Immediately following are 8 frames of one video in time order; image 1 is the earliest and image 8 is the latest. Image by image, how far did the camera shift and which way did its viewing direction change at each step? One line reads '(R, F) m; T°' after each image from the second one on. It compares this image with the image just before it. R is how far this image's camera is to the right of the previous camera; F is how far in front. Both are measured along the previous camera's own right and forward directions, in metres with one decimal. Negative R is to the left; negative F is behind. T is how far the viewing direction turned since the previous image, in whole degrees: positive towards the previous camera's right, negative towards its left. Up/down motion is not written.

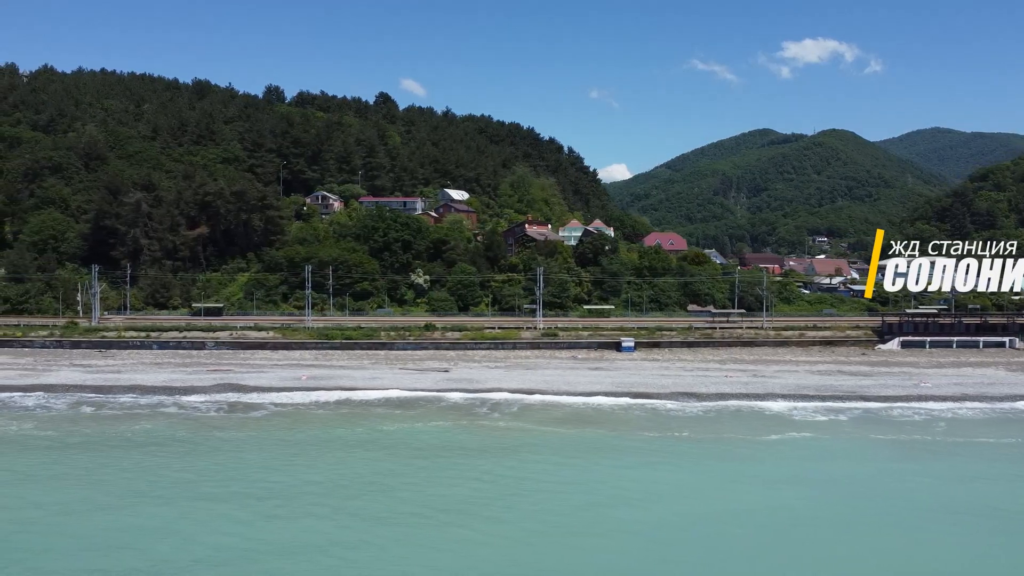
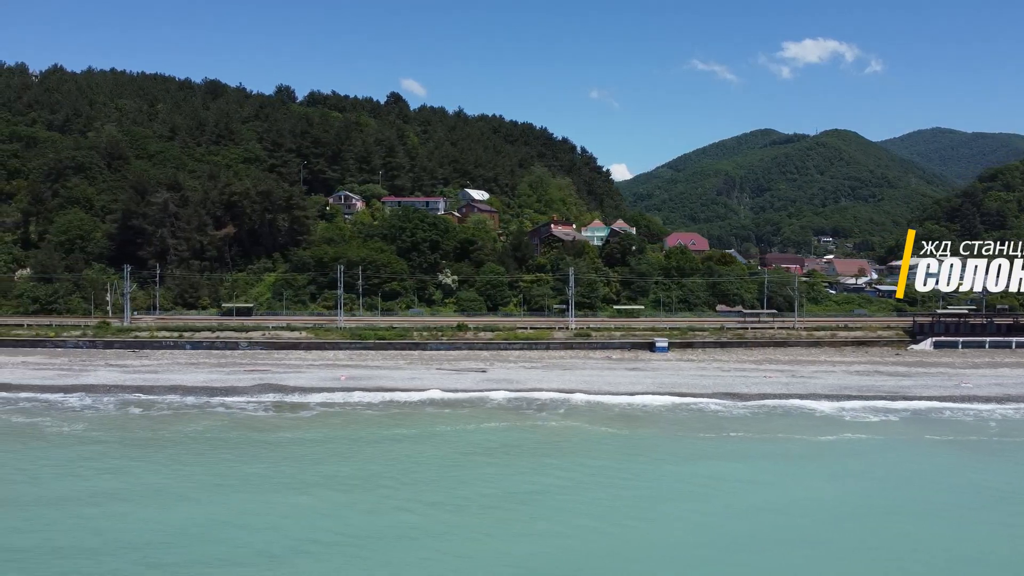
(-1.0, 0.0) m; 0°
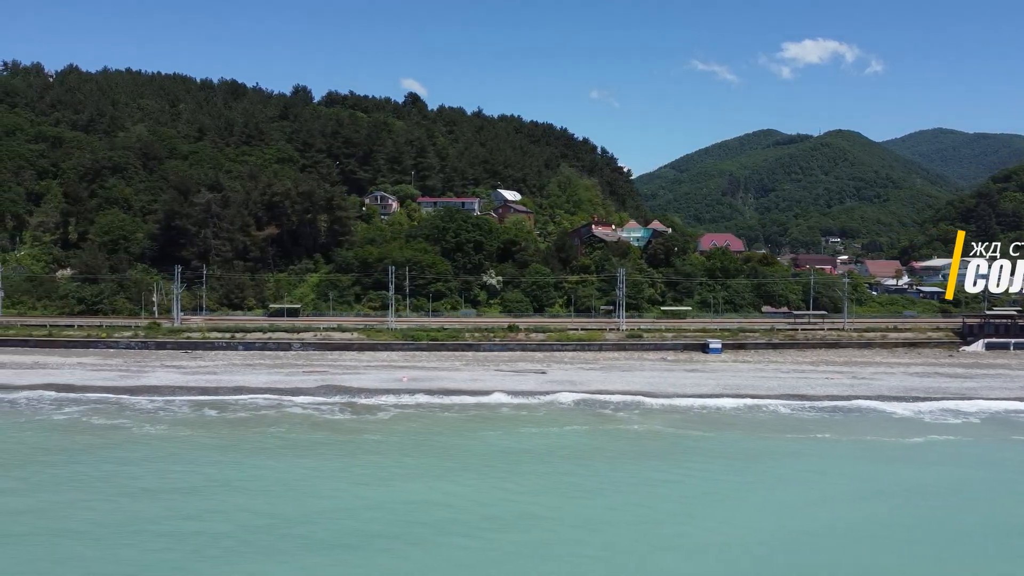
(-1.6, 0.0) m; 0°
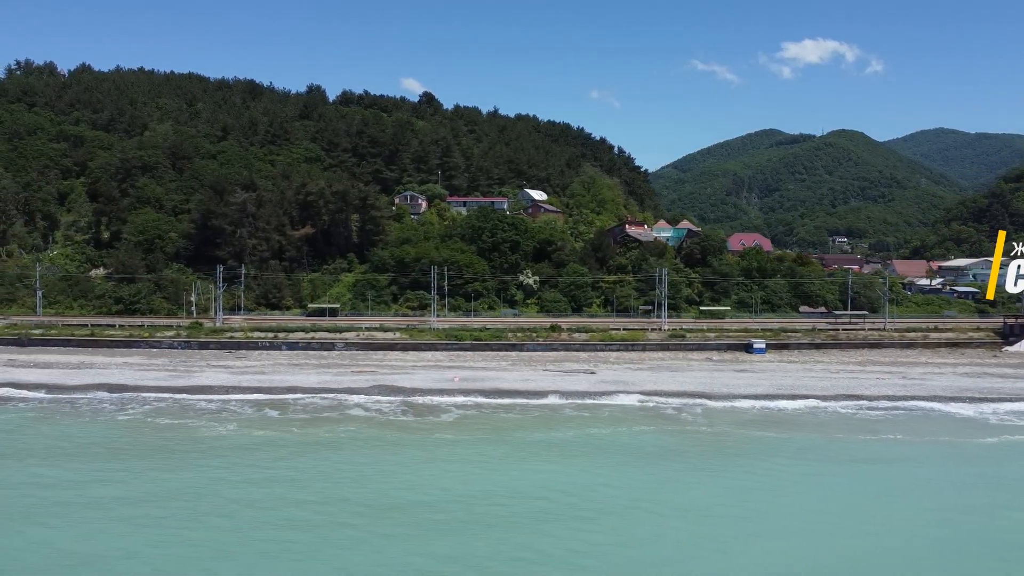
(-1.3, 0.0) m; 0°
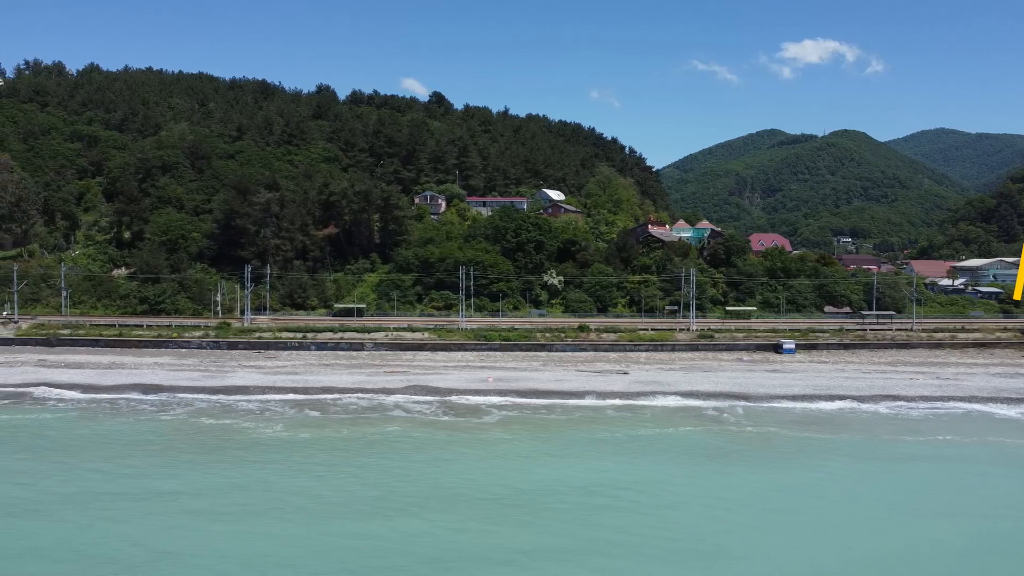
(-0.9, 0.0) m; 0°
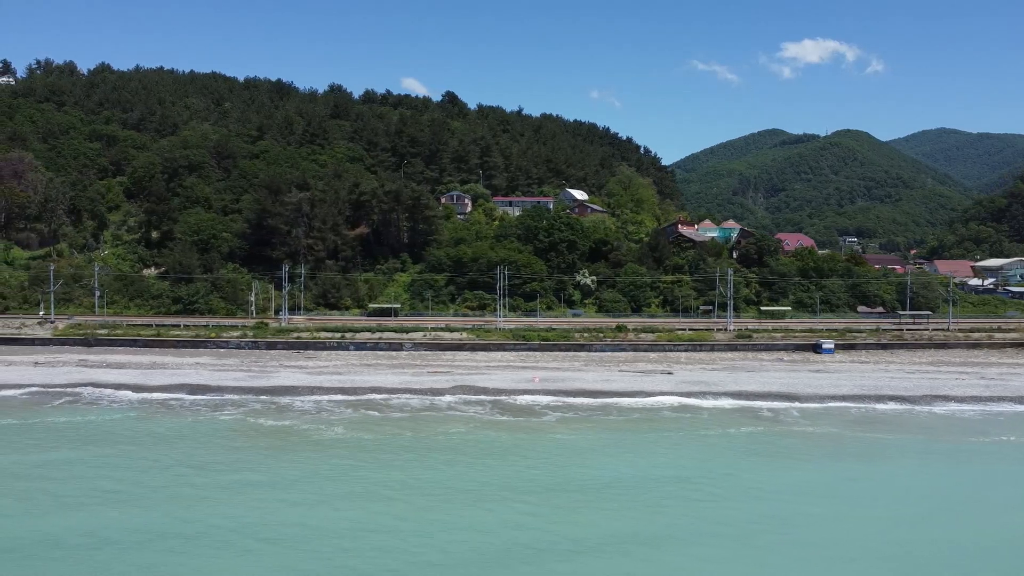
(-1.1, 0.0) m; 0°
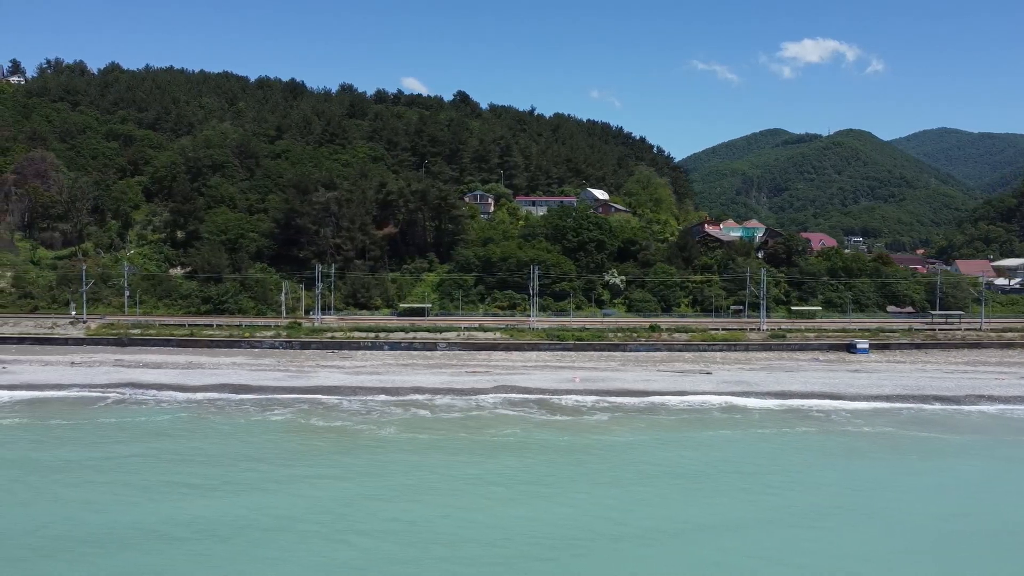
(-1.0, 0.0) m; 0°
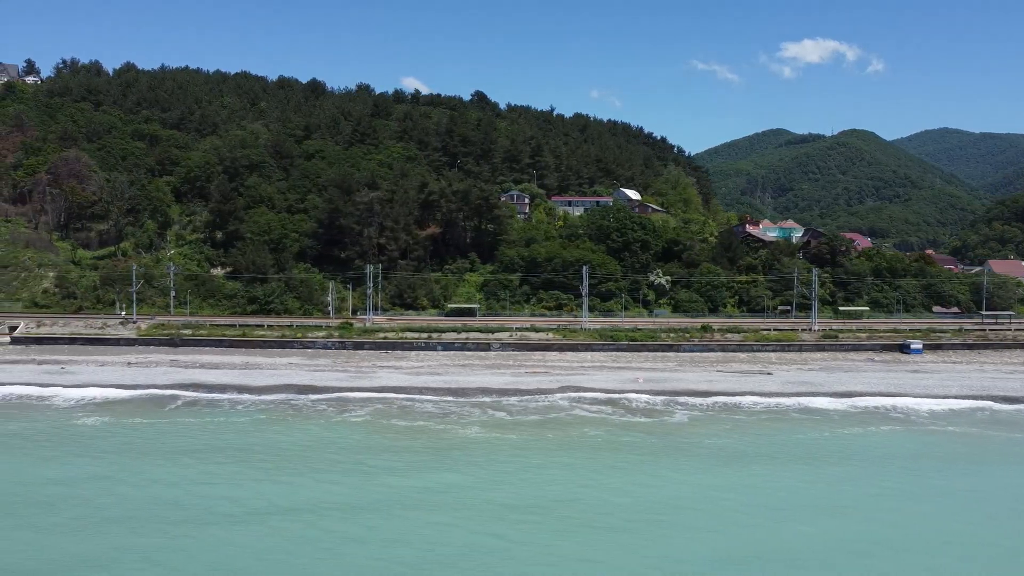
(-1.6, 0.0) m; 0°
